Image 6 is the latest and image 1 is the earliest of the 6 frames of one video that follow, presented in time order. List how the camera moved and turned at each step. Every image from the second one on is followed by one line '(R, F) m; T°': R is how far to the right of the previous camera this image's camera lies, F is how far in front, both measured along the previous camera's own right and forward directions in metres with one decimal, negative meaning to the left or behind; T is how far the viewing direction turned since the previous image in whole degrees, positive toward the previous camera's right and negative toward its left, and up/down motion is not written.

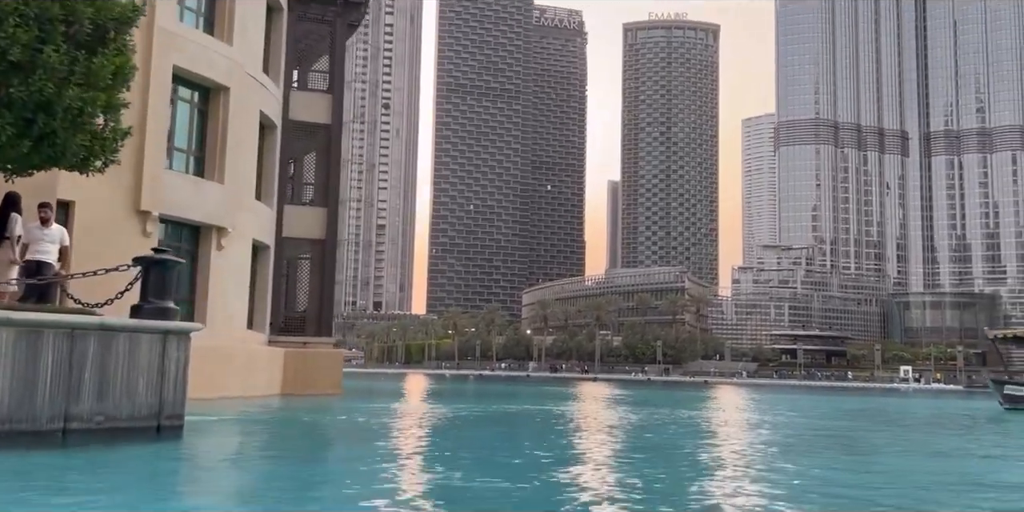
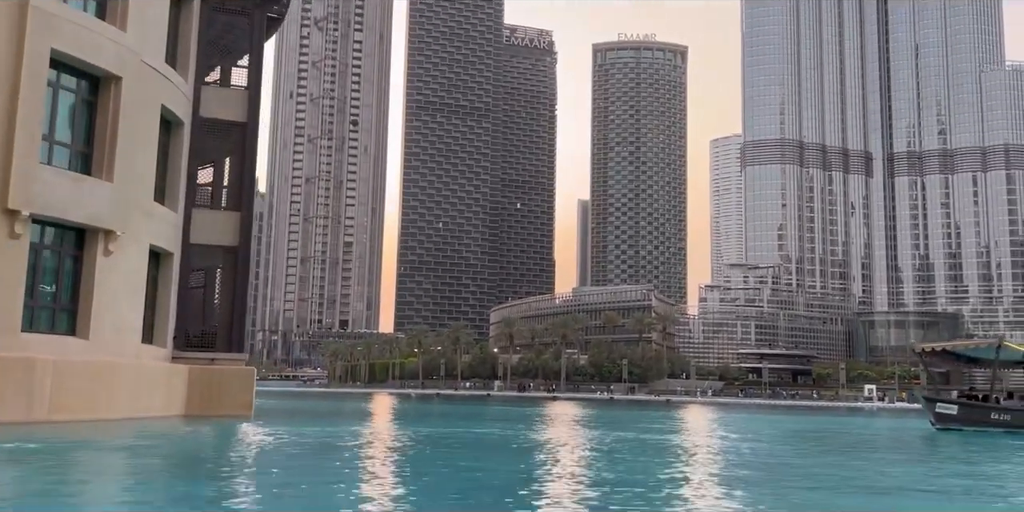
(+0.6, +0.8) m; +2°
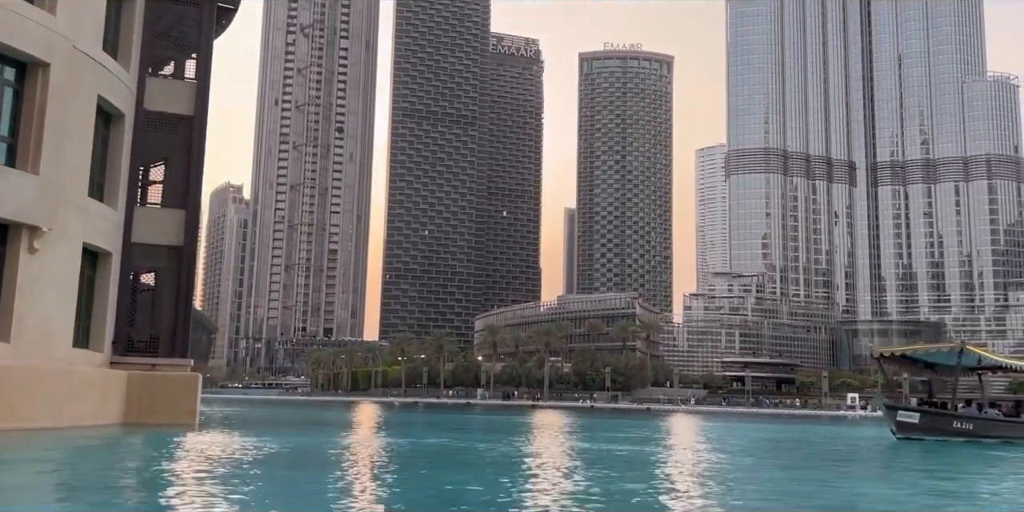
(+0.4, +0.4) m; +1°
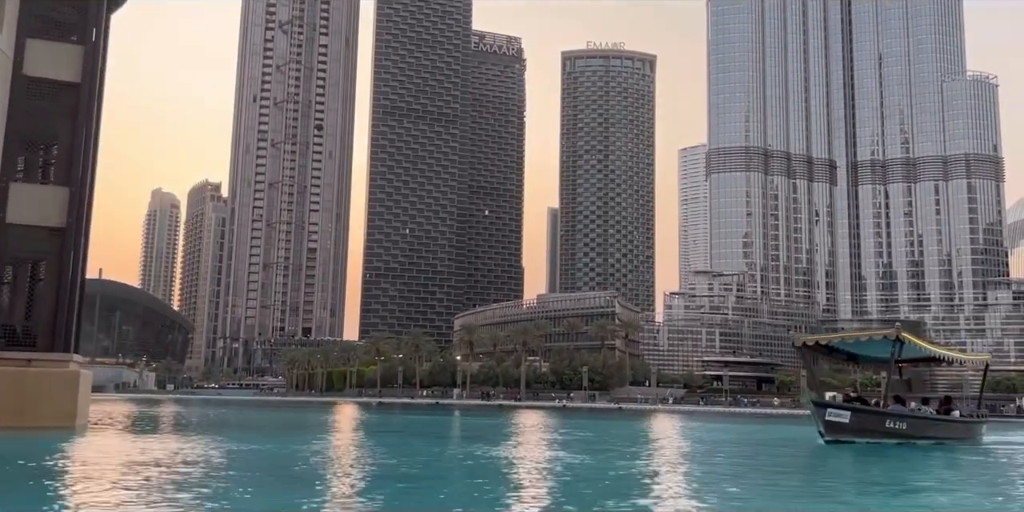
(+0.6, +1.1) m; +1°
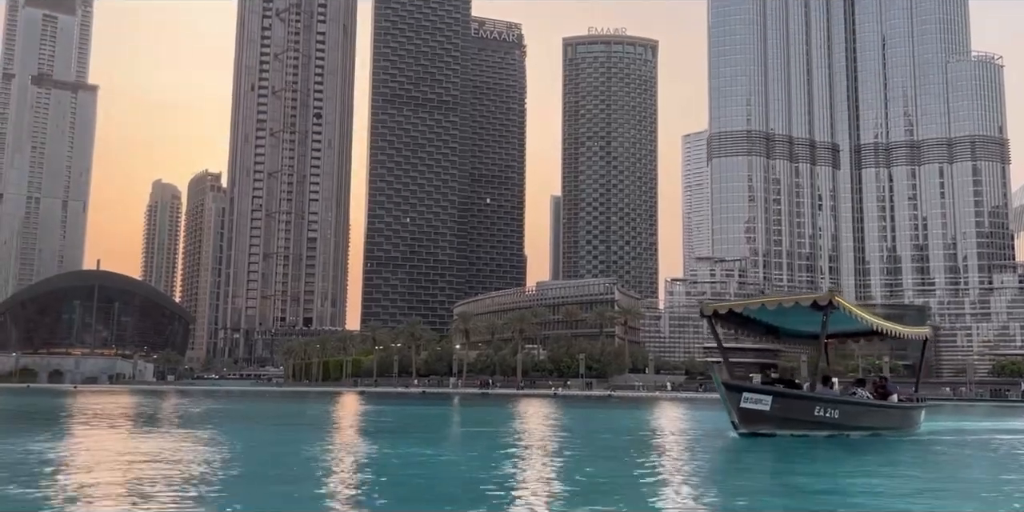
(+0.8, +1.1) m; 0°
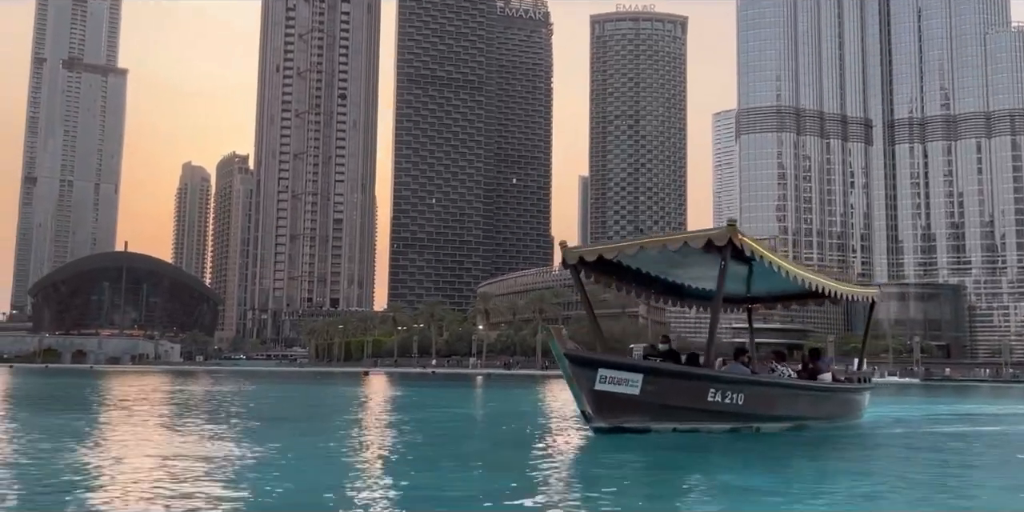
(+0.9, +1.1) m; -2°
